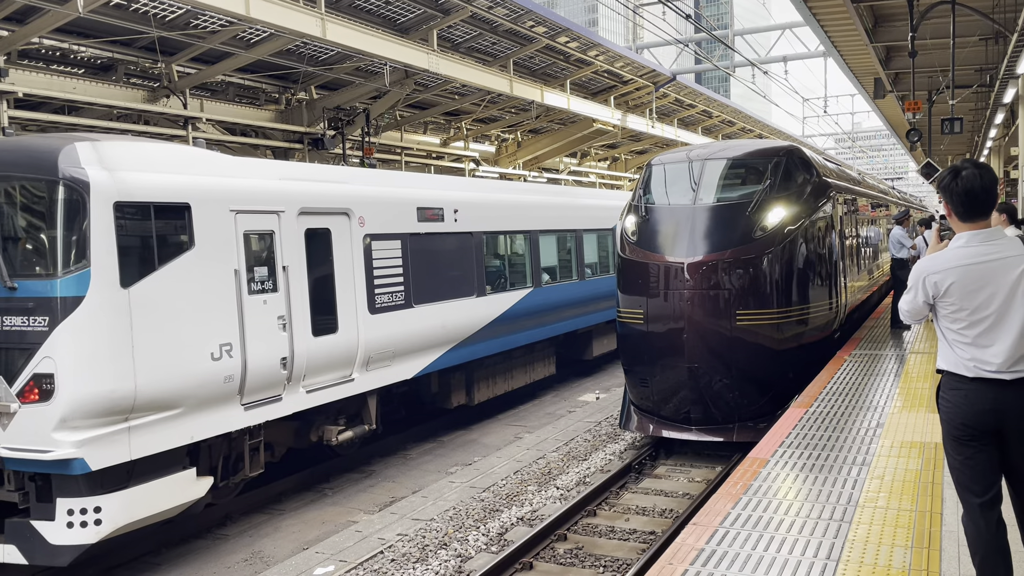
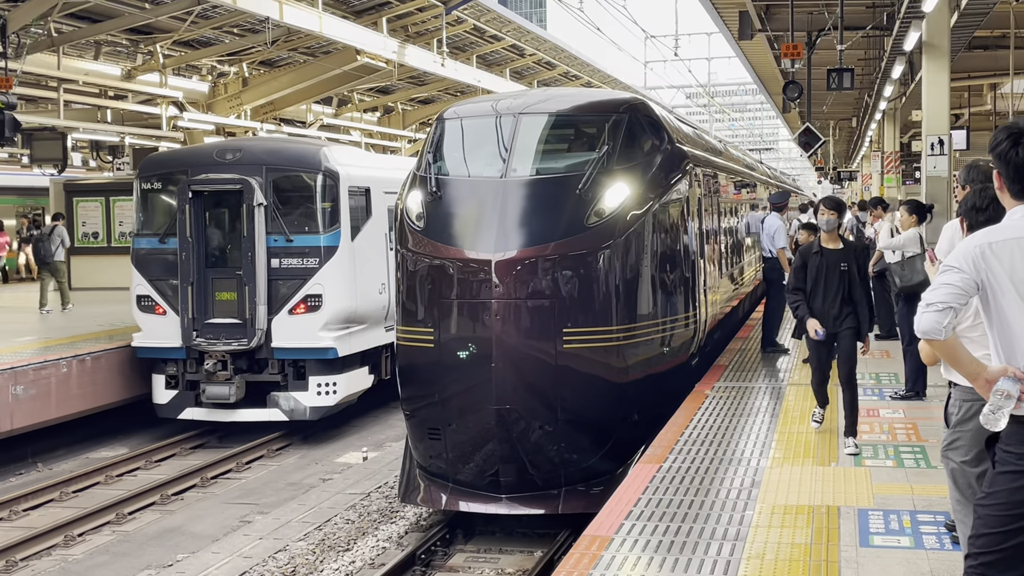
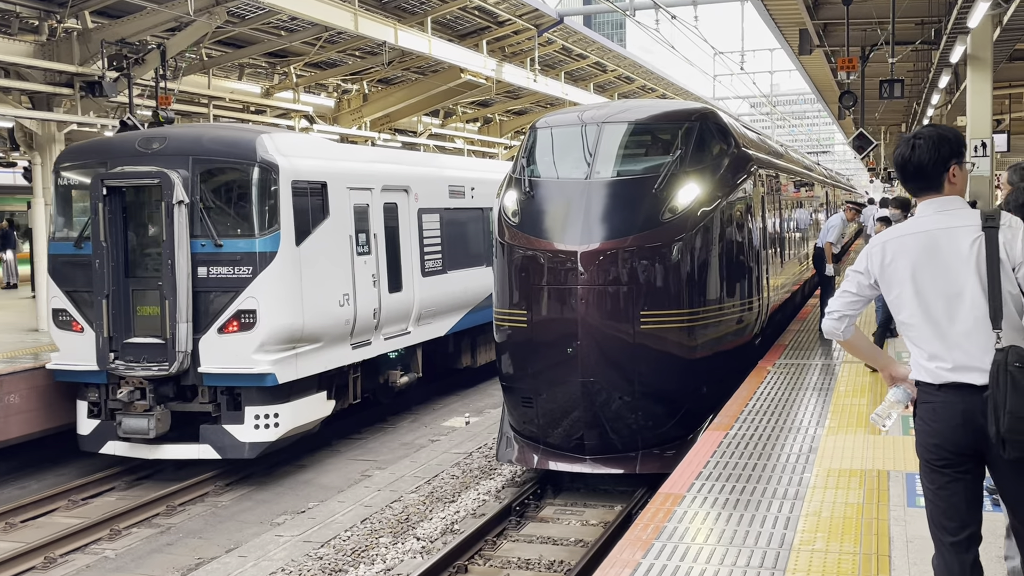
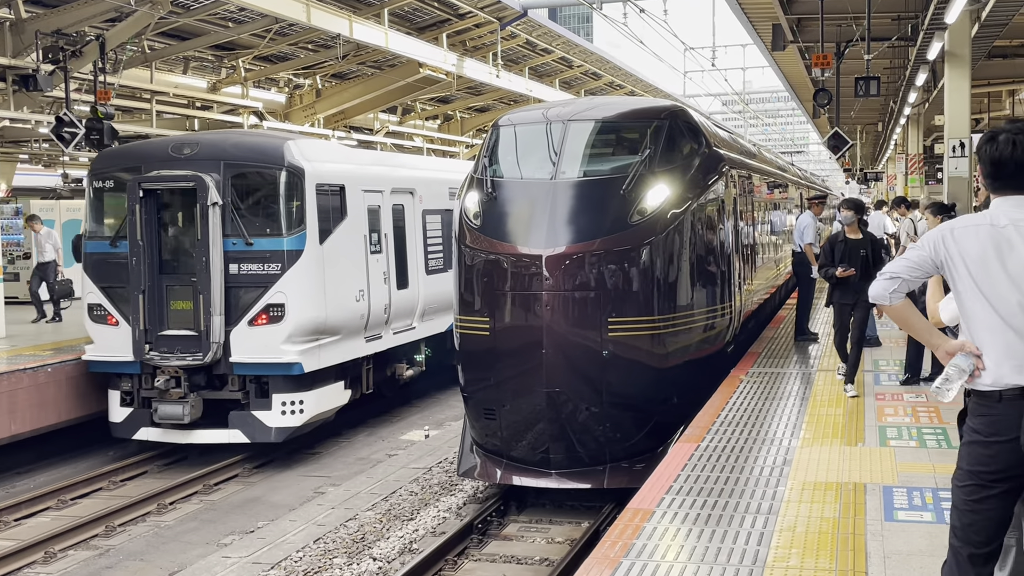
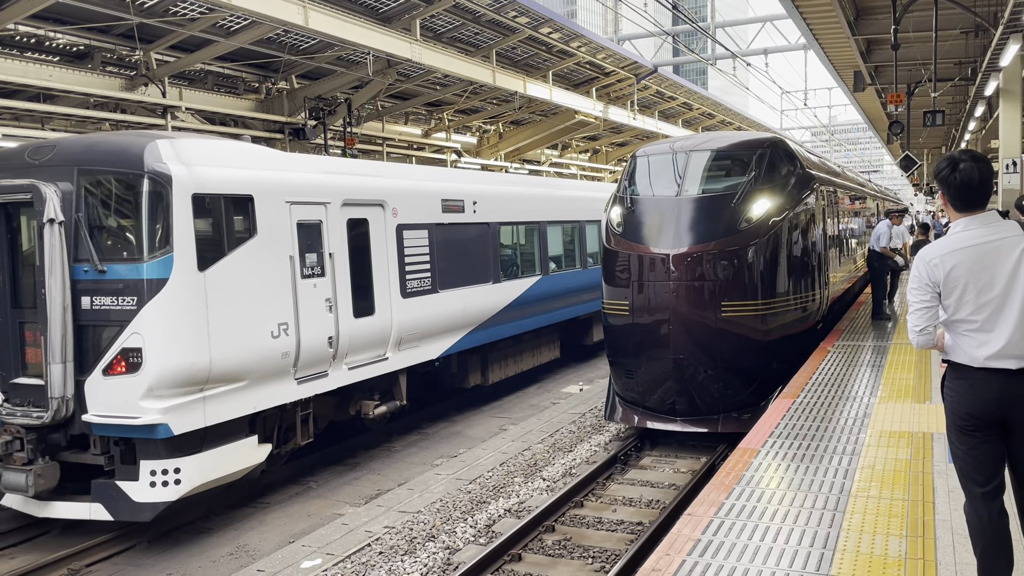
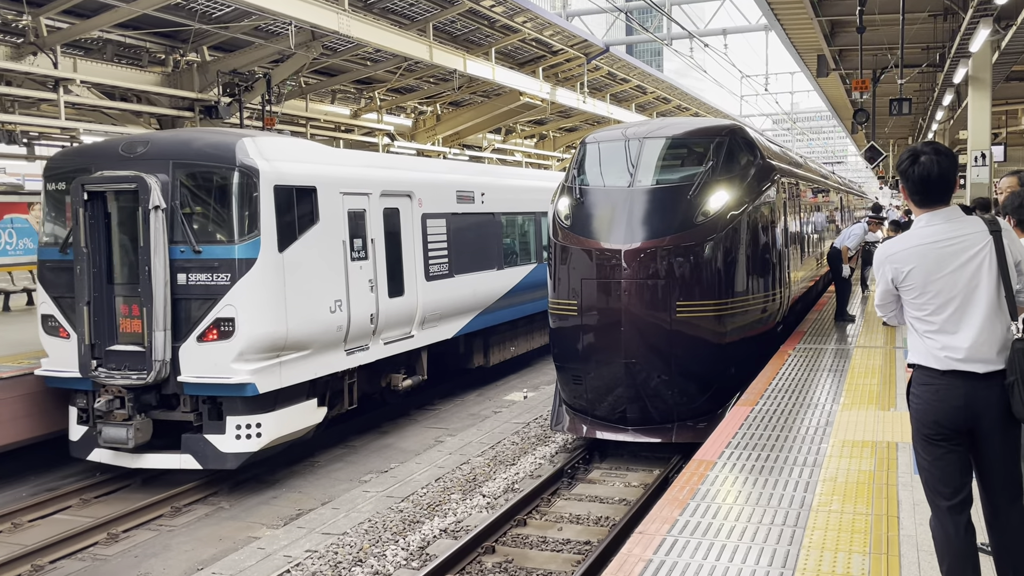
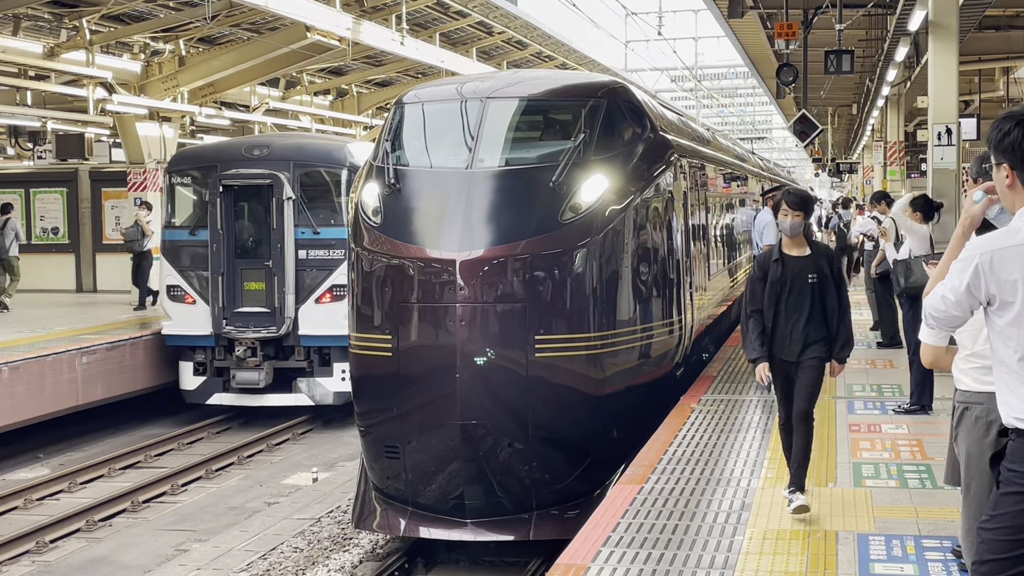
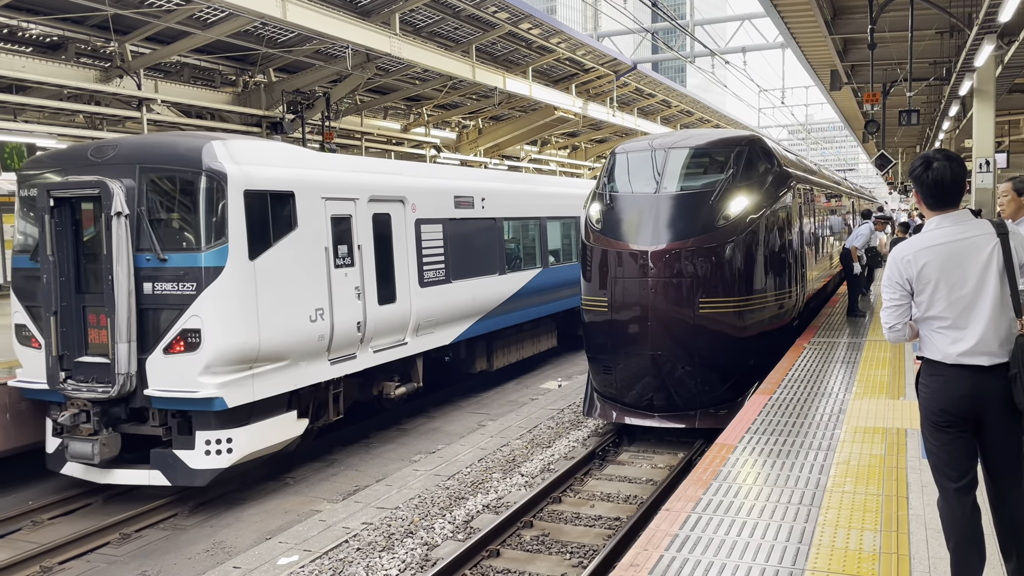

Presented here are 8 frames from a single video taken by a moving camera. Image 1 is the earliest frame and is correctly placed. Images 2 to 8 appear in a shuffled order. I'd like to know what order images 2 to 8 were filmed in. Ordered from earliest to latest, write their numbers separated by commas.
5, 8, 6, 3, 4, 2, 7
